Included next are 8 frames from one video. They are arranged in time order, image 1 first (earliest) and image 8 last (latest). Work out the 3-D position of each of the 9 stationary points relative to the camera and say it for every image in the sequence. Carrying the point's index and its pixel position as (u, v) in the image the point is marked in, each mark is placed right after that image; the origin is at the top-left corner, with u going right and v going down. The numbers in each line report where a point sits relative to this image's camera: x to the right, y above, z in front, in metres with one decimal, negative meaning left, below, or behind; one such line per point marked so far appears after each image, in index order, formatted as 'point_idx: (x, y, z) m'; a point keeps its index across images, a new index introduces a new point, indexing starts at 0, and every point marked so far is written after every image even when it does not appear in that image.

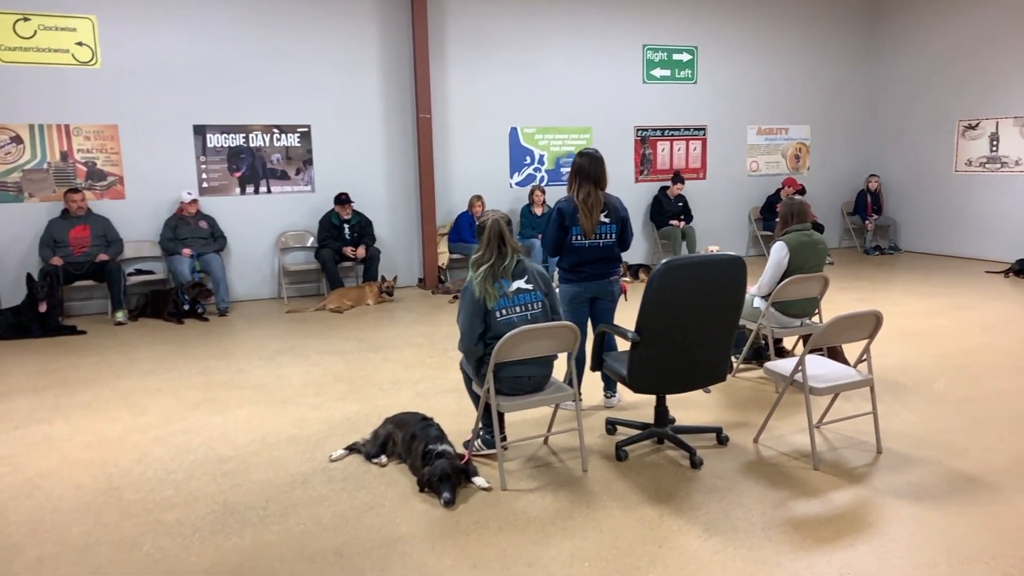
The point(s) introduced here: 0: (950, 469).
0: (+1.8, -0.7, +3.0) m
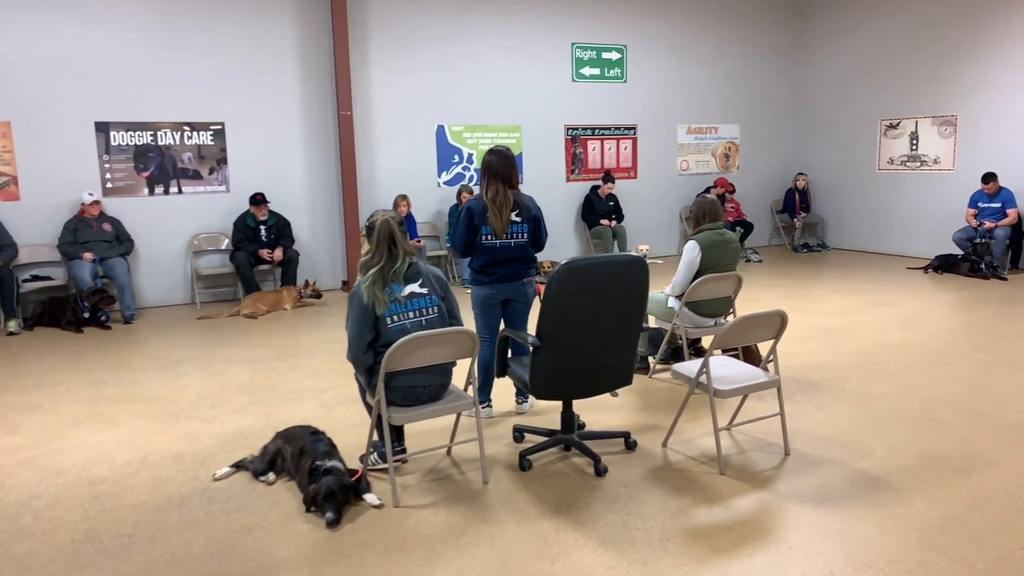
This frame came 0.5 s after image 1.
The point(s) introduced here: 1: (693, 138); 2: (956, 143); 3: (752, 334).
0: (+1.4, -0.7, +3.0) m
1: (+2.3, +1.8, +9.0) m
2: (+4.9, +1.6, +7.9) m
3: (+1.0, -0.2, +3.0) m
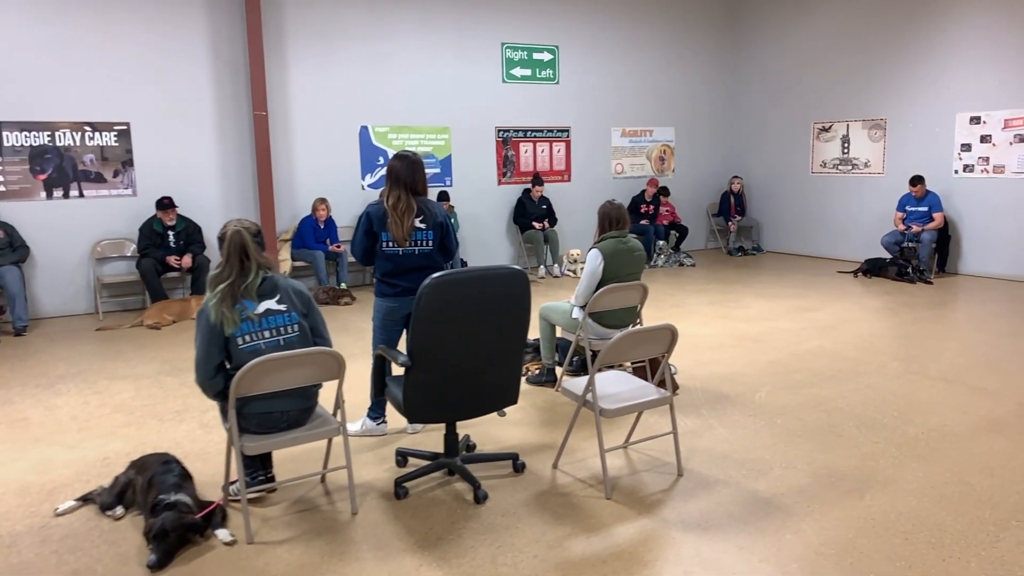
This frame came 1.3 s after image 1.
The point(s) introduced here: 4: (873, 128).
0: (+0.9, -0.8, +2.8) m
1: (+1.5, +1.8, +8.9) m
2: (+4.1, +1.6, +8.0) m
3: (+0.5, -0.2, +2.9) m
4: (+4.1, +1.8, +8.1) m
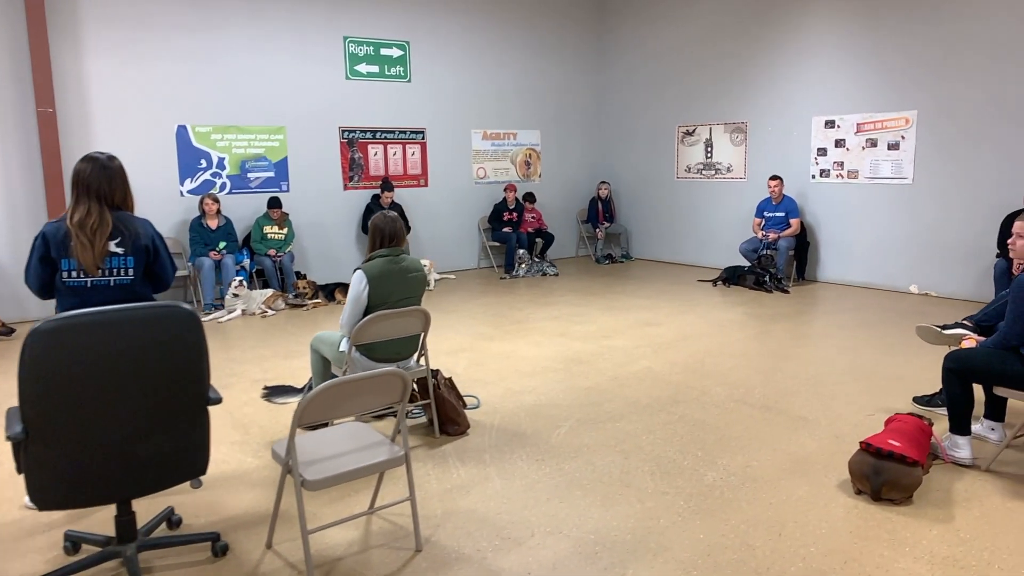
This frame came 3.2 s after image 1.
0: (-0.1, -0.9, +2.3) m
1: (-0.2, +1.7, +8.4) m
2: (+2.5, +1.5, +7.8) m
3: (-0.5, -0.4, +2.3) m
4: (+2.4, +1.7, +7.9) m
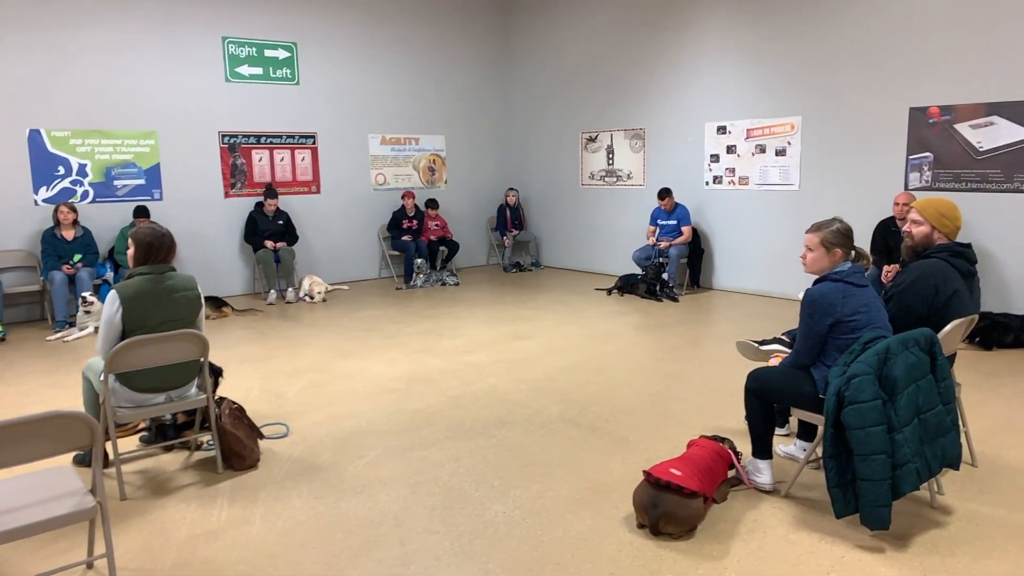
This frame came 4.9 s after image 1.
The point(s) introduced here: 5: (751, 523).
0: (-0.9, -1.0, +2.1) m
1: (-1.4, +1.5, +8.1) m
2: (+1.4, +1.4, +7.7) m
3: (-1.3, -0.4, +2.0) m
4: (+1.3, +1.6, +7.8) m
5: (+0.9, -0.8, +2.6) m
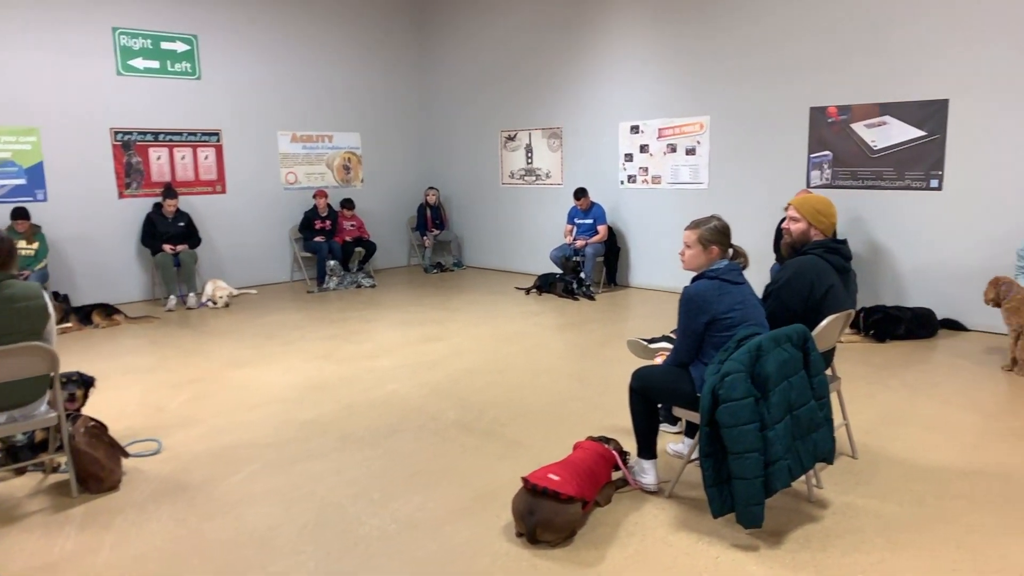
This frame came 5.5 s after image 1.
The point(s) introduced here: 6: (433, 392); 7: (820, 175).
0: (-1.3, -1.0, +1.9) m
1: (-2.3, +1.5, +7.9) m
2: (+0.5, +1.4, +7.6) m
3: (-1.7, -0.5, +1.8) m
4: (+0.4, +1.6, +7.7) m
5: (+0.4, -0.8, +2.6) m
6: (-0.4, -0.6, +4.0) m
7: (+2.4, +0.9, +5.7) m
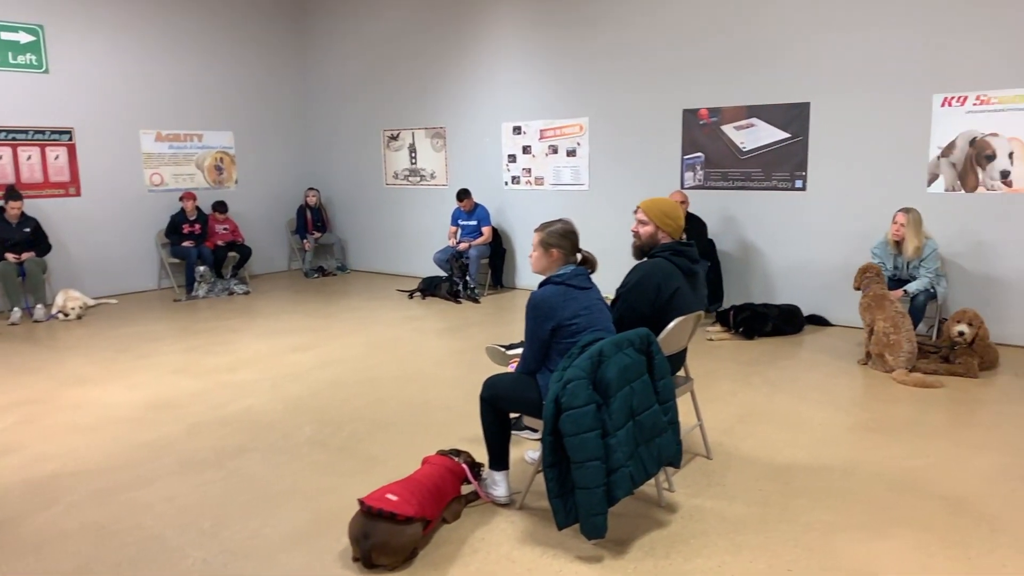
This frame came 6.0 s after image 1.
0: (-1.7, -1.0, +1.5) m
1: (-3.5, +1.4, +7.4) m
2: (-0.7, +1.4, +7.5) m
3: (-2.2, -0.5, +1.4) m
4: (-0.8, +1.6, +7.6) m
5: (-0.1, -0.9, +2.5) m
6: (-1.2, -0.6, +3.8) m
7: (+1.4, +0.9, +5.8) m
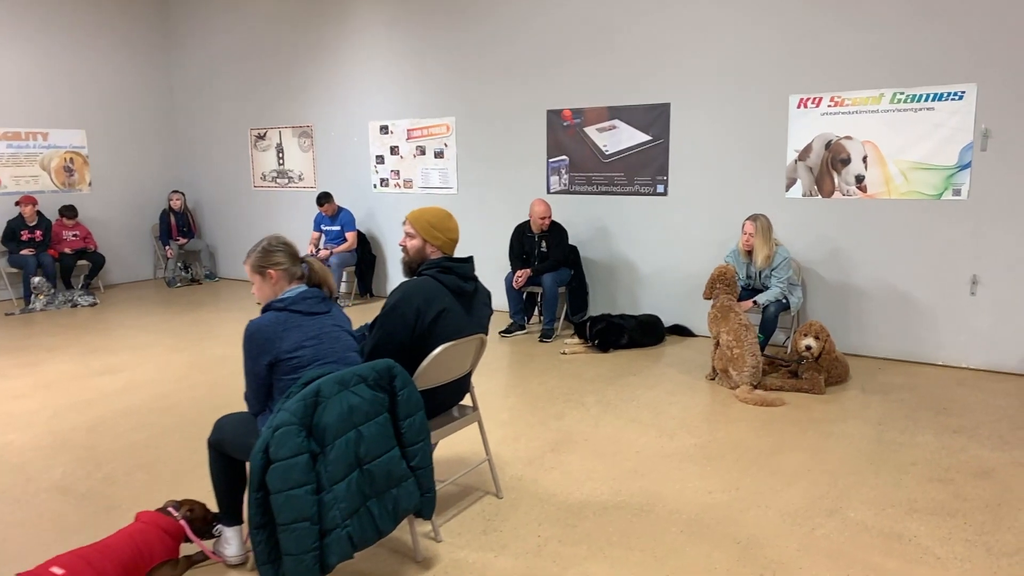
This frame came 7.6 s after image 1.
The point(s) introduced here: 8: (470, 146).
0: (-2.5, -1.1, +1.1) m
1: (-4.7, +1.3, +6.8) m
2: (-1.9, +1.3, +7.1) m
3: (-2.9, -0.6, +0.9) m
4: (-2.0, +1.5, +7.2) m
5: (-1.0, -0.9, +2.1) m
6: (-2.1, -0.7, +3.3) m
7: (+0.4, +0.8, +5.5) m
8: (-0.3, +1.2, +5.9) m
